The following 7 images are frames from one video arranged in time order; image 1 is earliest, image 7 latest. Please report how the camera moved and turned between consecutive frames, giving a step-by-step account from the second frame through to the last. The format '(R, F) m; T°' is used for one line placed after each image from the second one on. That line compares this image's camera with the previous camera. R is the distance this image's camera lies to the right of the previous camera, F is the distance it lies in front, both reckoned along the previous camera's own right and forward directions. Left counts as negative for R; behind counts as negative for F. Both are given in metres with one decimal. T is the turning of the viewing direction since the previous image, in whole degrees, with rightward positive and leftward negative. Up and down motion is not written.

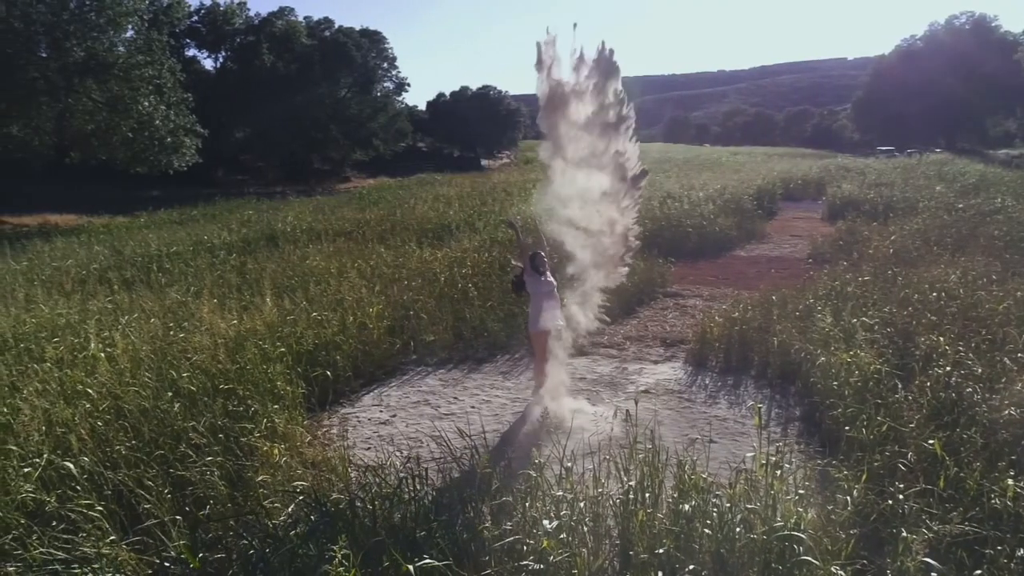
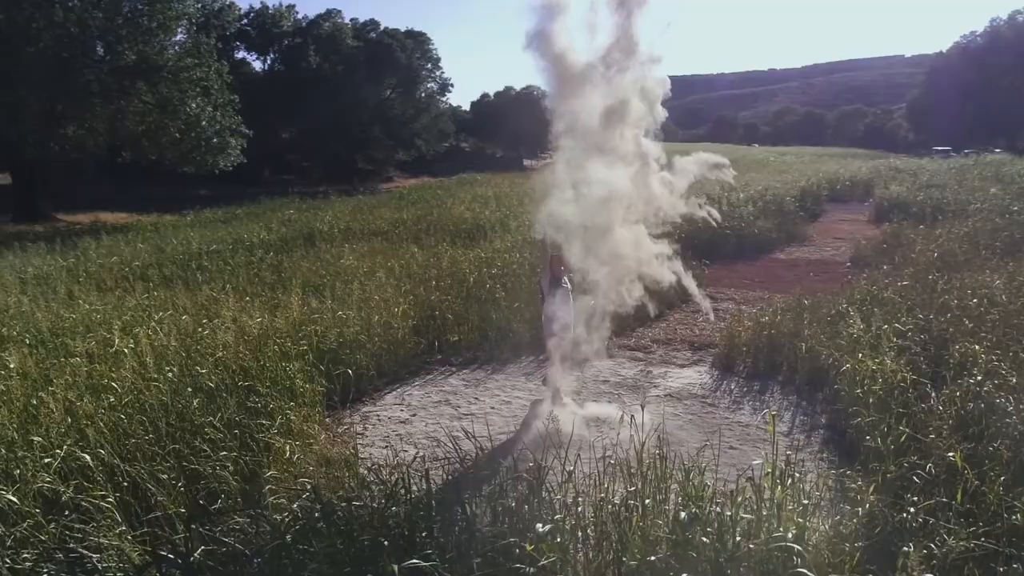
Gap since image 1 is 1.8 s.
(+0.2, 0.0) m; -3°
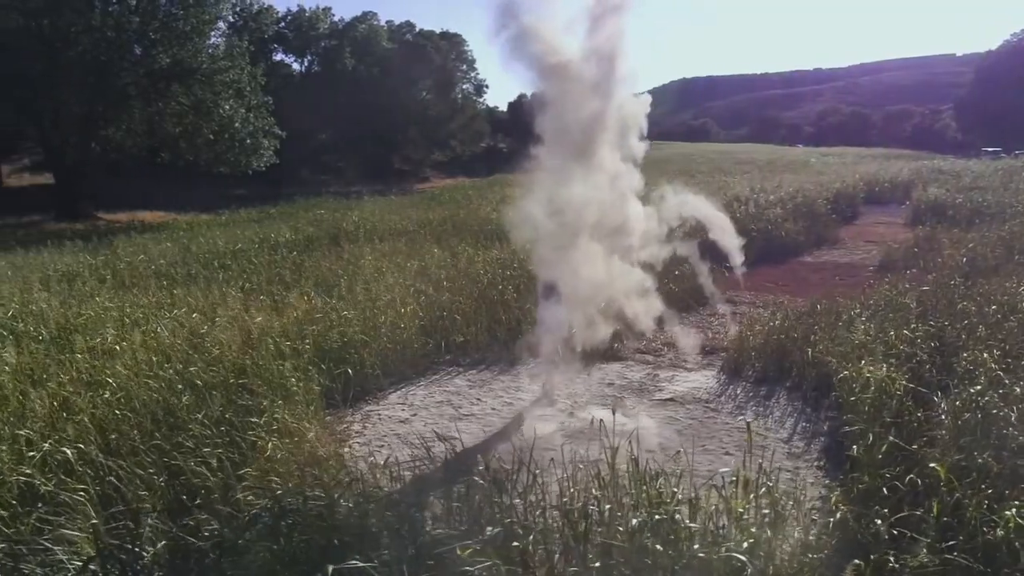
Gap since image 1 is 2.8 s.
(+0.3, 0.0) m; -3°
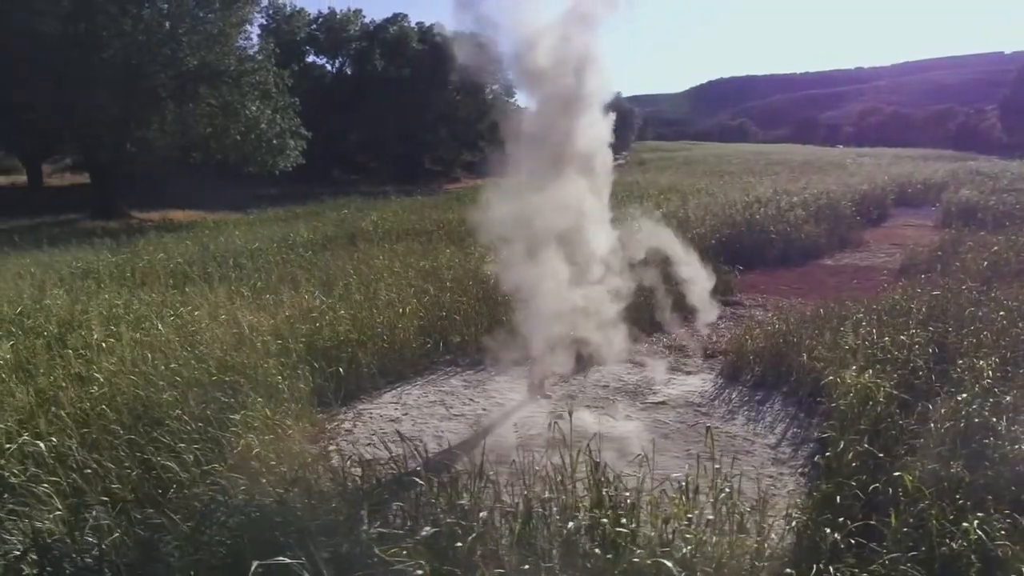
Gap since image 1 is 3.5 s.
(+0.3, 0.0) m; -3°
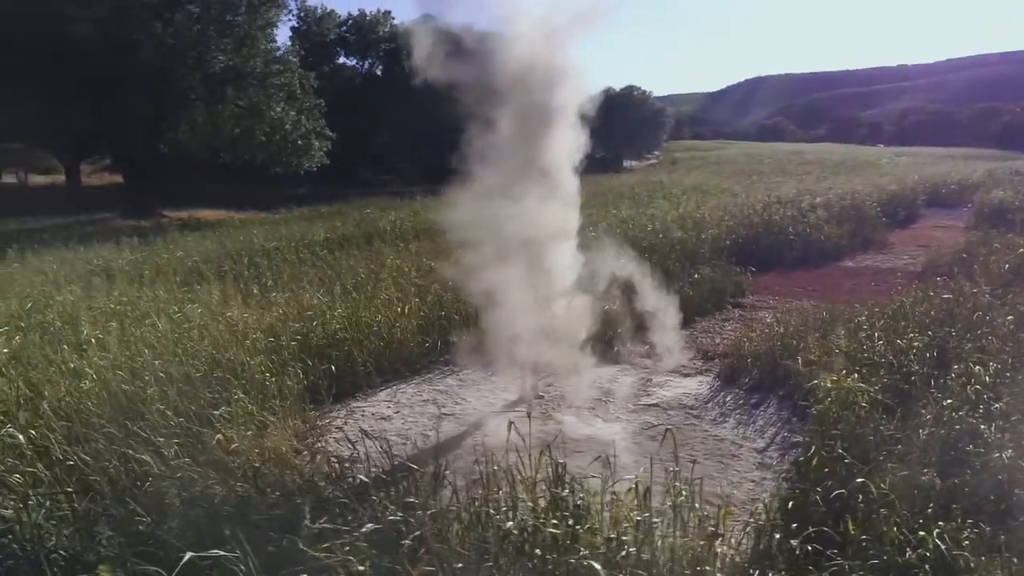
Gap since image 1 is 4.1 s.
(+0.3, 0.0) m; -3°
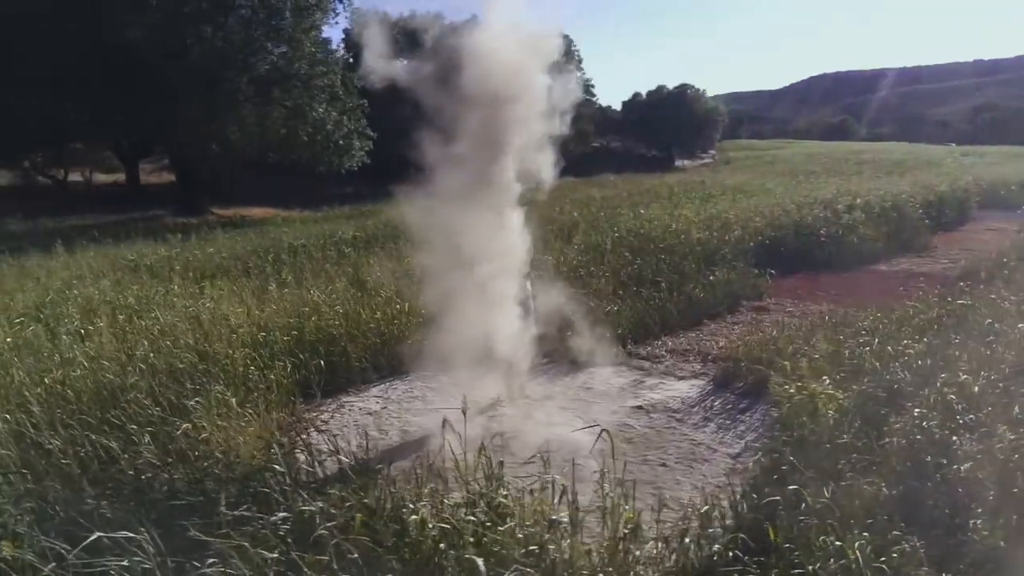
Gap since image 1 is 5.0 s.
(+0.5, 0.0) m; -4°
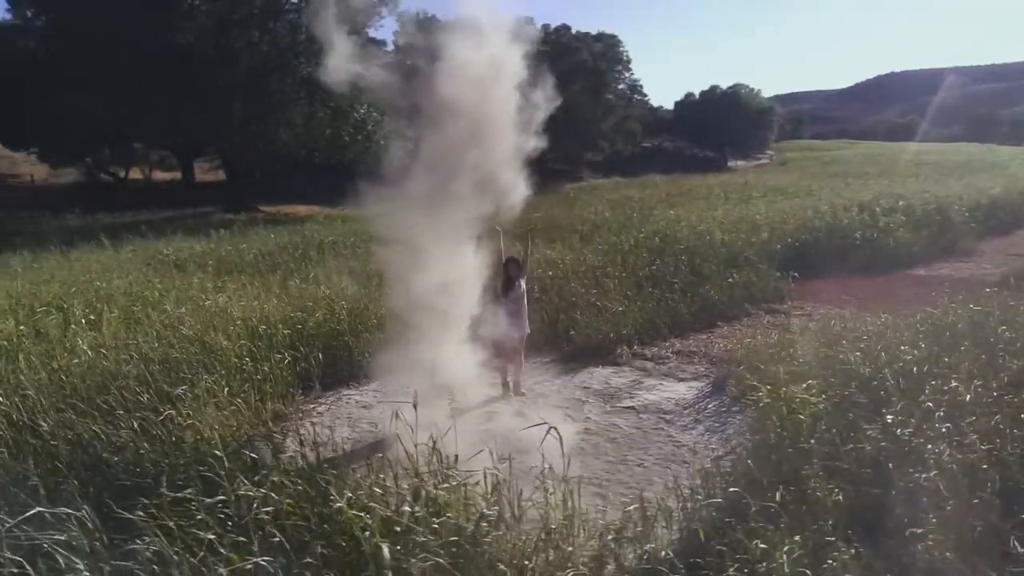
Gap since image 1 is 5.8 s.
(+0.5, 0.0) m; -4°
